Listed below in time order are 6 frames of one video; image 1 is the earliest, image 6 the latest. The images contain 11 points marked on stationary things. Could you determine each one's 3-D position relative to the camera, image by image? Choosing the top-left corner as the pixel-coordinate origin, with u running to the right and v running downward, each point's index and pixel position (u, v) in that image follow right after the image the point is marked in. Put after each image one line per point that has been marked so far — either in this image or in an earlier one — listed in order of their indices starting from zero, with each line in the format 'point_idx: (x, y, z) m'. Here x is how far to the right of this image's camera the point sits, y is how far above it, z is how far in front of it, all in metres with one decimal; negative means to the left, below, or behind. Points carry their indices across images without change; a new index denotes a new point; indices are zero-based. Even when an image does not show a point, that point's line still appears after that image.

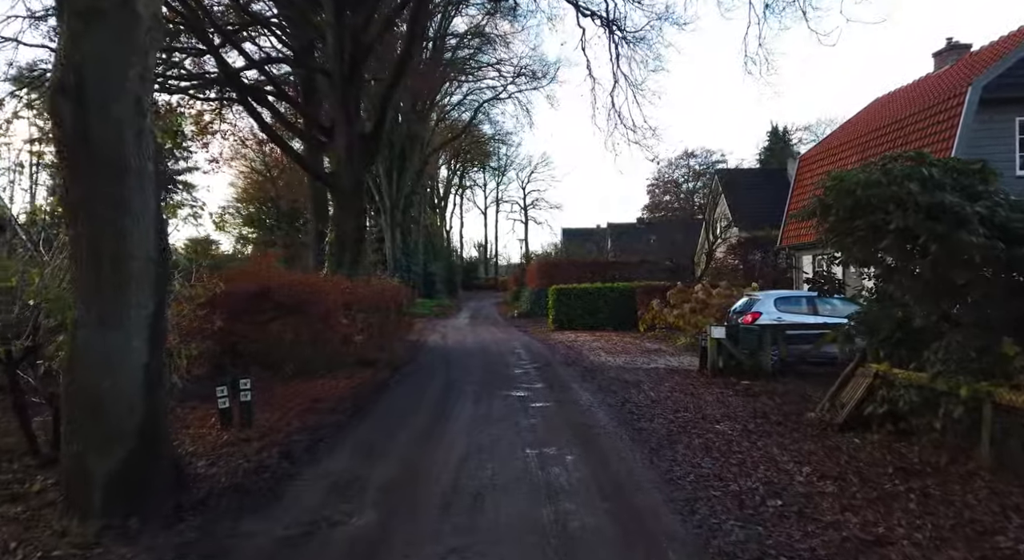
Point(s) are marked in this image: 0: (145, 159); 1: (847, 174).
0: (-2.8, +0.9, +5.5) m
1: (+3.6, +1.1, +8.0) m
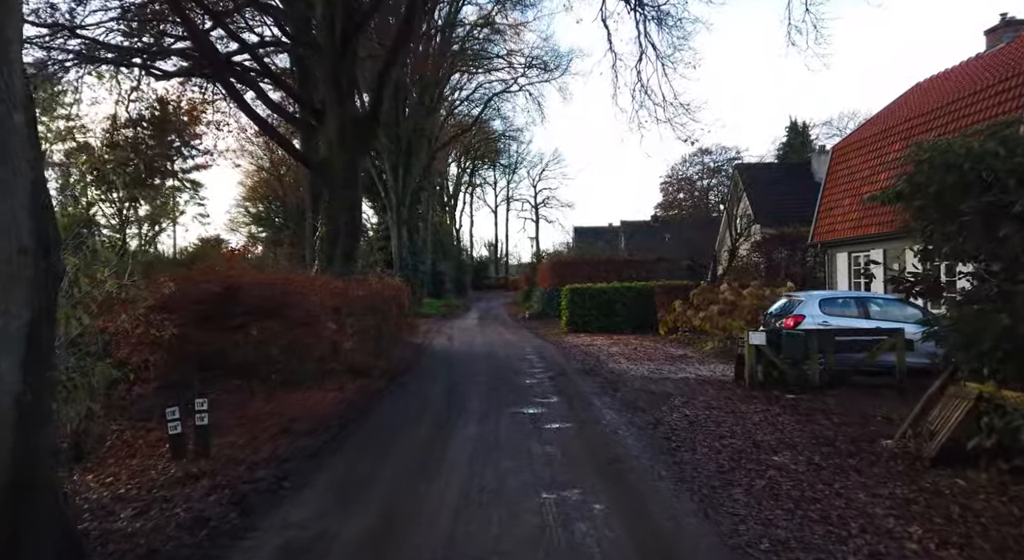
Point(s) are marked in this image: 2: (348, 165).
0: (-2.7, +0.9, +4.0) m
1: (+3.7, +1.1, +6.3) m
2: (-3.0, +2.1, +13.6) m
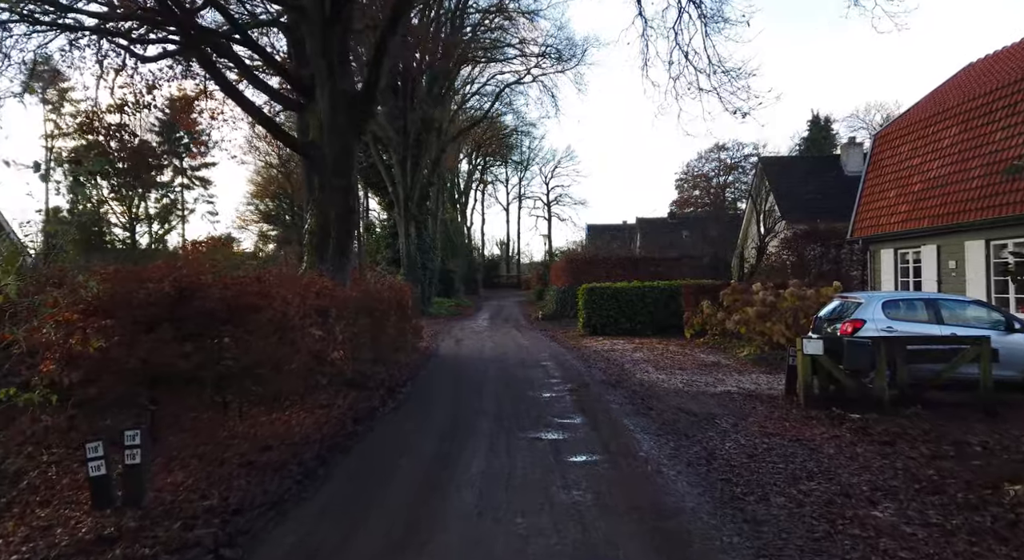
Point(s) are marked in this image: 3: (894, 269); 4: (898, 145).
0: (-2.6, +0.9, +2.3) m
1: (+3.9, +1.1, +4.6) m
2: (-2.8, +2.1, +11.9) m
3: (+10.2, +0.3, +19.7) m
4: (+10.4, +3.7, +20.0) m
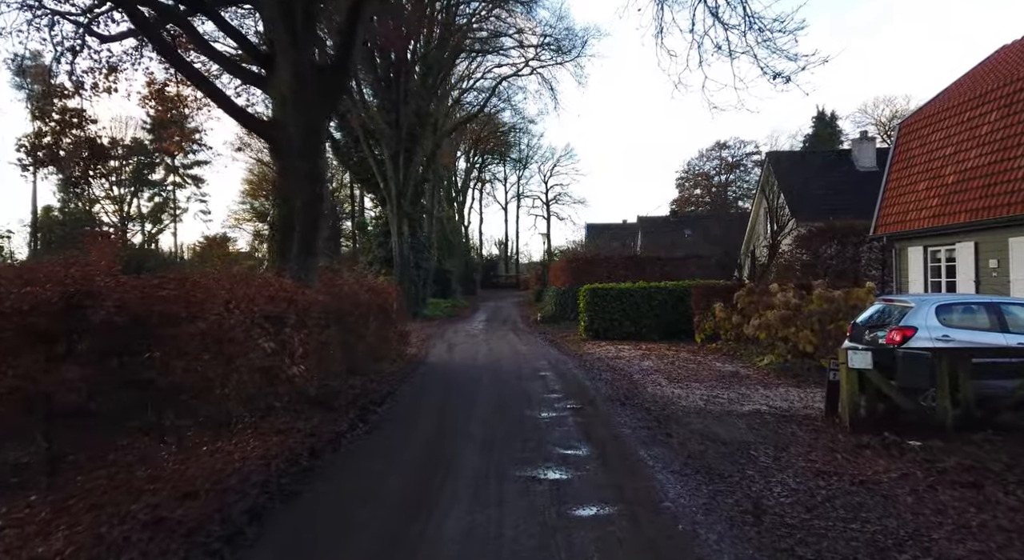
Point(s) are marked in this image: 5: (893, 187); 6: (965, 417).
0: (-2.7, +0.9, +0.7) m
1: (+3.8, +1.1, +3.0) m
2: (-2.9, +2.1, +10.3) m
3: (+10.1, +0.3, +18.1) m
4: (+10.3, +3.7, +18.4) m
5: (+10.0, +2.5, +19.6) m
6: (+5.2, -1.6, +8.5) m
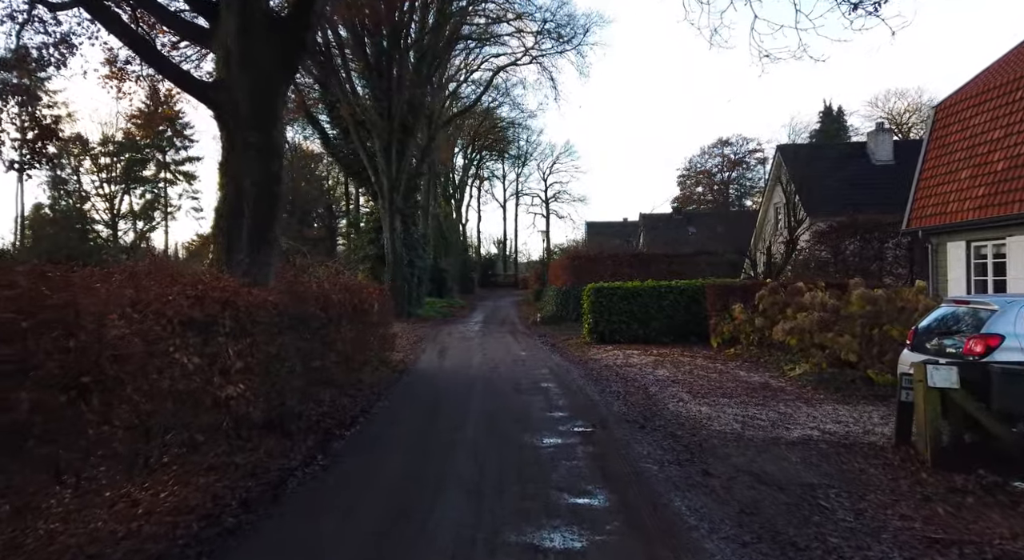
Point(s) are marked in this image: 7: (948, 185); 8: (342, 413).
0: (-2.7, +0.9, -1.1) m
1: (+3.7, +1.2, +1.2) m
2: (-2.9, +2.2, +8.5) m
3: (+10.0, +0.3, +16.3) m
4: (+10.3, +3.7, +16.6) m
5: (+10.0, +2.5, +17.8) m
6: (+5.2, -1.5, +6.8) m
7: (+9.8, +2.2, +16.7) m
8: (-2.2, -1.7, +9.7) m
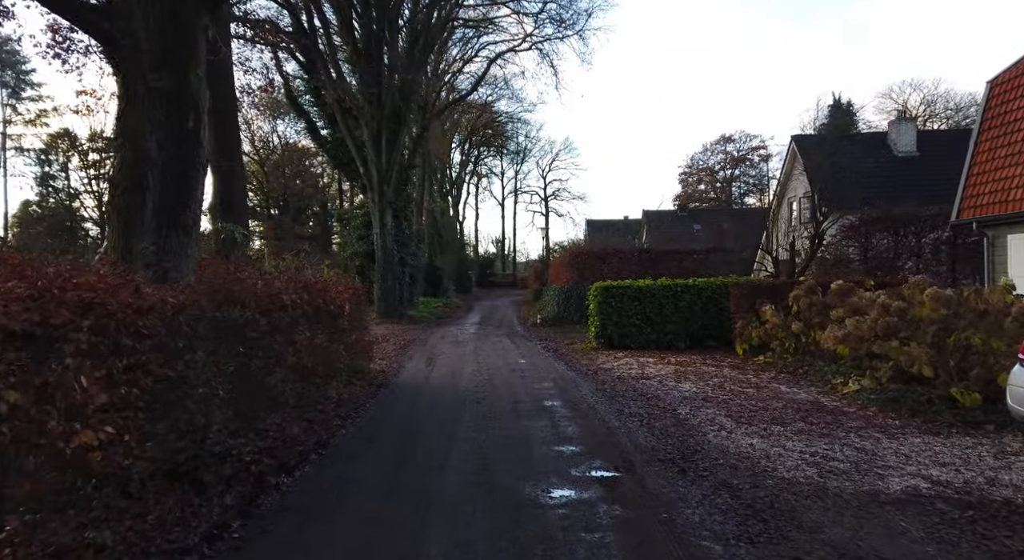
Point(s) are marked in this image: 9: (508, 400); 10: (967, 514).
0: (-2.7, +1.0, -3.2) m
1: (+3.7, +1.2, -1.0) m
2: (-2.9, +2.2, +6.4) m
3: (+10.0, +0.4, +14.2) m
4: (+10.2, +3.8, +14.5) m
5: (+9.9, +2.5, +15.7) m
6: (+5.2, -1.5, +4.6) m
7: (+9.8, +2.2, +14.6) m
8: (-2.2, -1.7, +7.5) m
9: (-0.1, -1.7, +10.6) m
10: (+3.2, -1.7, +5.3) m
